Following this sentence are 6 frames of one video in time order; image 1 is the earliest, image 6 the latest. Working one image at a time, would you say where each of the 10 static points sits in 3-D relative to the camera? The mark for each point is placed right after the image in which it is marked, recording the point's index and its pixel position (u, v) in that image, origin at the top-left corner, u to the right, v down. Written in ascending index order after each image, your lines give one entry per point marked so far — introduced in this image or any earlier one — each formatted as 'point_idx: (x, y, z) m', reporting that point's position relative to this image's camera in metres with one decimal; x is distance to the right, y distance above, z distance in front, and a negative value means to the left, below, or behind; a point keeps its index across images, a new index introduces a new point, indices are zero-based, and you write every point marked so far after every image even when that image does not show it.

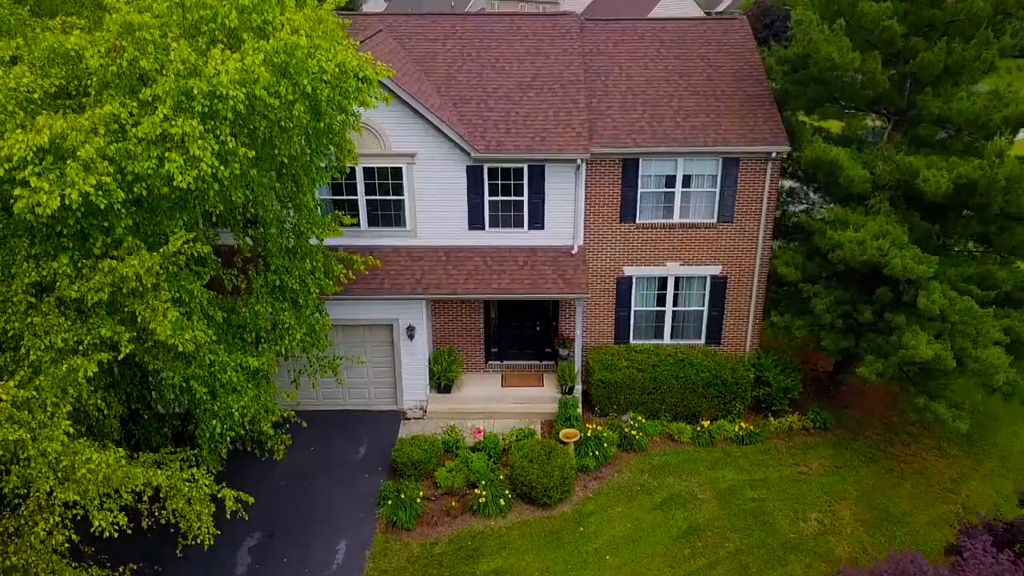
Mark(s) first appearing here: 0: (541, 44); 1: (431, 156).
0: (+0.6, +5.2, +17.4) m
1: (-1.5, +2.4, +15.3) m
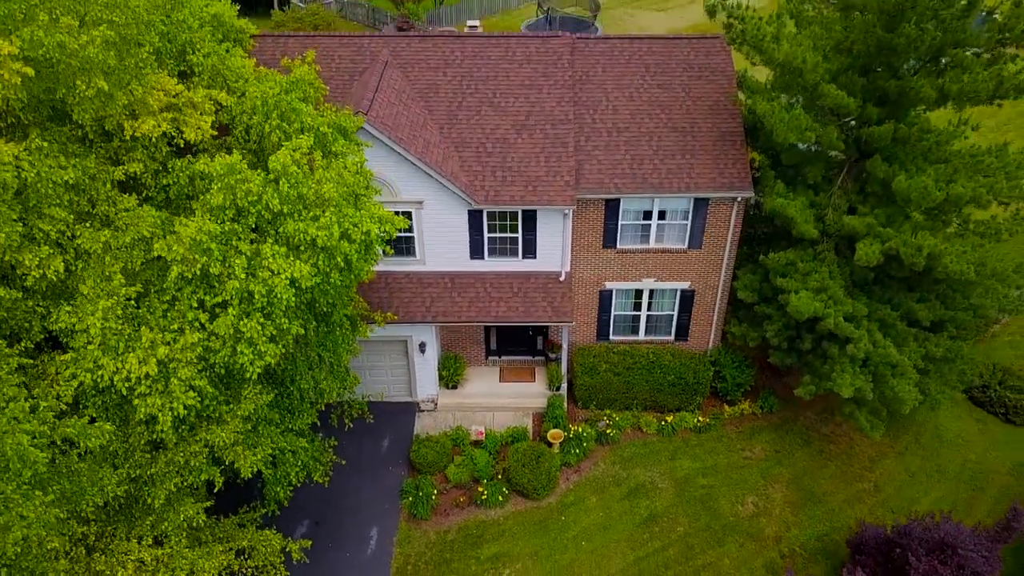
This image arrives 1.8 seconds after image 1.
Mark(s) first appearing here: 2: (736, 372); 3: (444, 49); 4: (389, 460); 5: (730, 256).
0: (+0.5, +4.9, +18.8) m
1: (-1.6, +1.8, +17.3) m
2: (+5.4, -2.0, +19.7) m
3: (-1.6, +5.6, +19.0) m
4: (-2.8, -3.9, +18.5) m
5: (+4.9, +0.7, +18.6) m
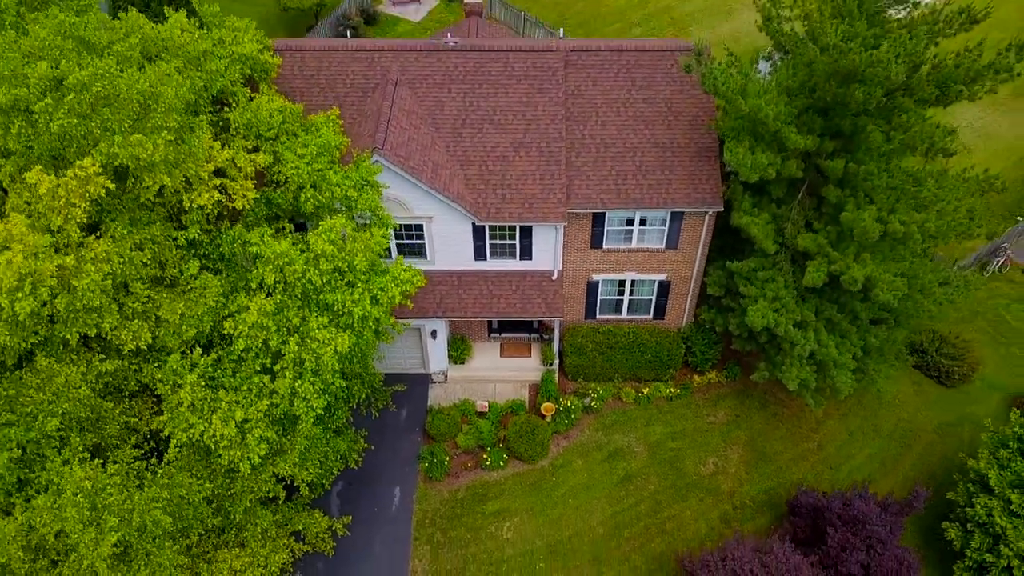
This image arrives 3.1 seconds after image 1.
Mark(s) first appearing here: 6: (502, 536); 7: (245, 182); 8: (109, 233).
0: (+0.5, +5.0, +20.7) m
1: (-1.6, +1.7, +19.8) m
2: (+5.4, -1.7, +22.7) m
3: (-1.6, +5.7, +20.8) m
4: (-2.8, -3.7, +21.9) m
5: (+4.9, +0.8, +21.2) m
6: (-0.2, -6.0, +19.9) m
7: (-5.1, +2.0, +15.7) m
8: (-6.8, +1.0, +13.8) m
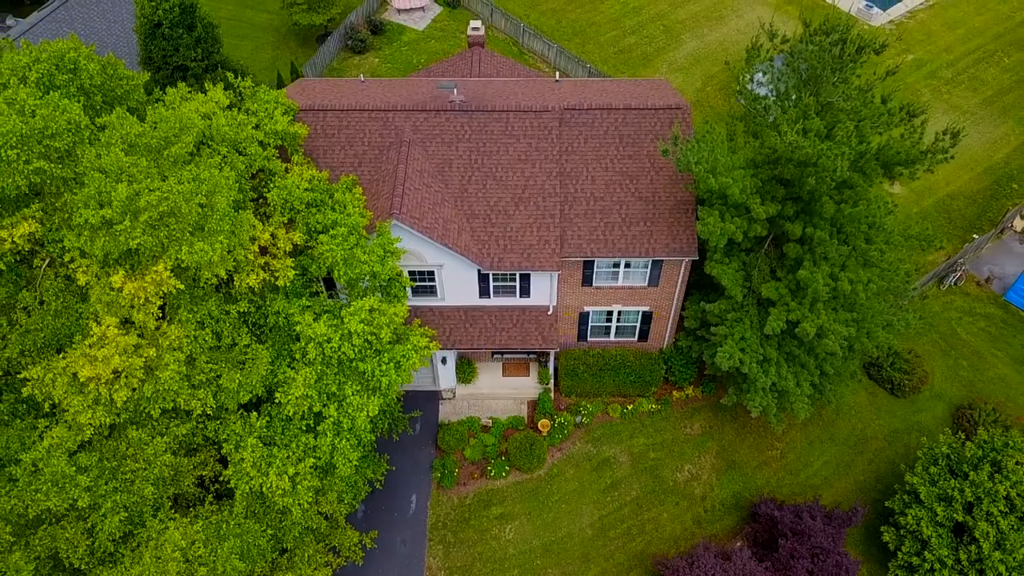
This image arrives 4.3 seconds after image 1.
0: (+0.5, +4.0, +23.2) m
1: (-1.6, +0.6, +22.5) m
2: (+5.4, -2.5, +25.7) m
3: (-1.6, +4.7, +23.2) m
4: (-2.8, -4.7, +25.0) m
5: (+4.9, -0.1, +24.0) m
6: (-0.2, -7.0, +23.2) m
7: (-5.1, +0.6, +18.4) m
8: (-6.8, -0.6, +16.6) m
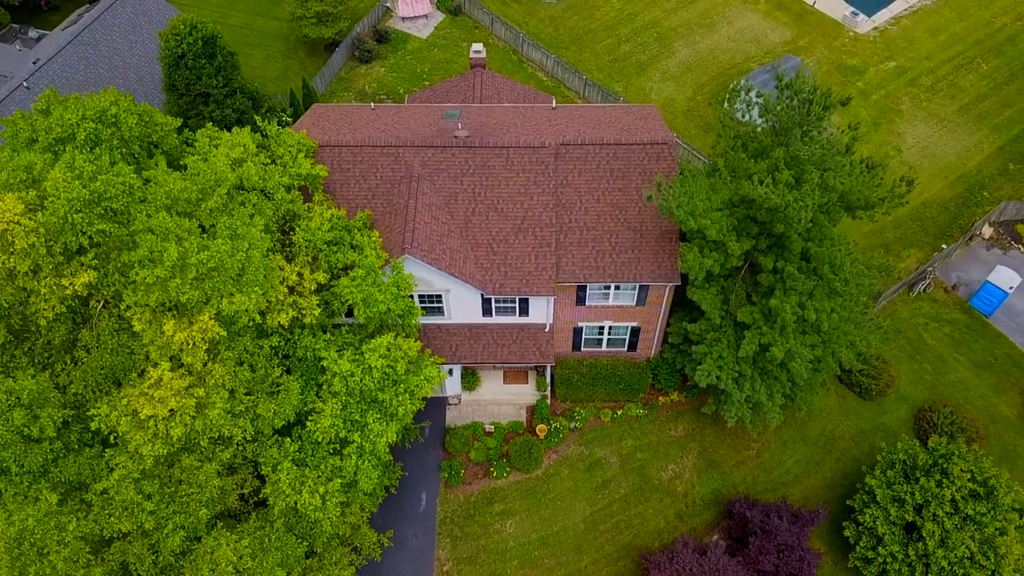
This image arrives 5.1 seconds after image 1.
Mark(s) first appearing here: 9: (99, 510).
0: (+0.5, +3.3, +25.3) m
1: (-1.6, -0.1, +24.8) m
2: (+5.4, -3.0, +28.2) m
3: (-1.6, +4.0, +25.3) m
4: (-2.8, -5.2, +27.6) m
5: (+4.9, -0.8, +26.3) m
6: (-0.2, -7.7, +25.9) m
7: (-5.1, -0.3, +20.8) m
8: (-6.8, -1.6, +19.0) m
9: (-8.6, -4.6, +17.1) m
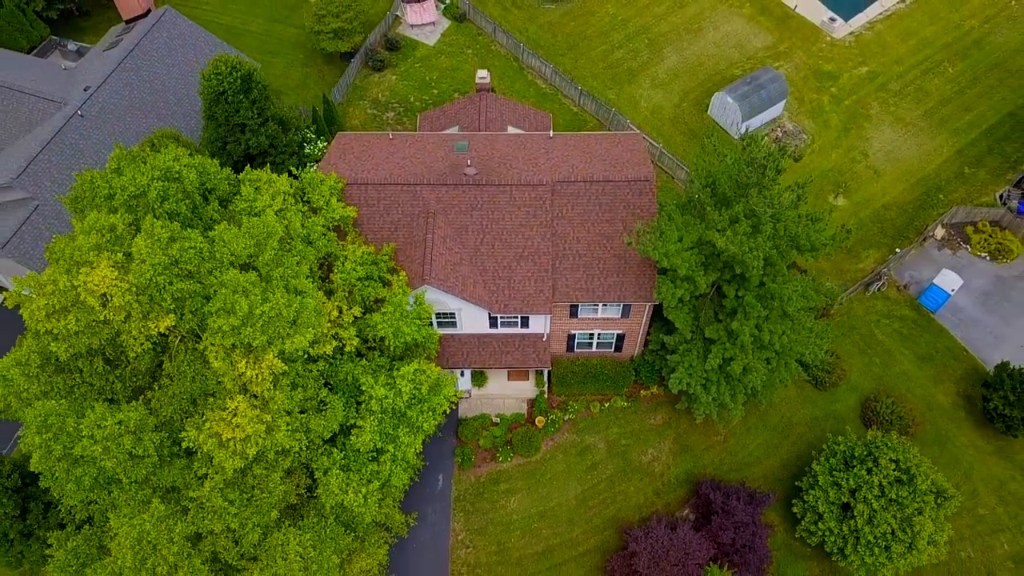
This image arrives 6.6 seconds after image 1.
0: (+0.6, +2.7, +29.4) m
1: (-1.5, -0.8, +29.2) m
2: (+5.5, -3.4, +32.8) m
3: (-1.5, +3.4, +29.3) m
4: (-2.6, -5.7, +32.4) m
5: (+5.0, -1.3, +30.7) m
6: (-0.1, -8.3, +30.9) m
7: (-5.0, -1.3, +25.1) m
8: (-6.7, -2.8, +23.5) m
9: (-8.5, -6.0, +21.9) m
